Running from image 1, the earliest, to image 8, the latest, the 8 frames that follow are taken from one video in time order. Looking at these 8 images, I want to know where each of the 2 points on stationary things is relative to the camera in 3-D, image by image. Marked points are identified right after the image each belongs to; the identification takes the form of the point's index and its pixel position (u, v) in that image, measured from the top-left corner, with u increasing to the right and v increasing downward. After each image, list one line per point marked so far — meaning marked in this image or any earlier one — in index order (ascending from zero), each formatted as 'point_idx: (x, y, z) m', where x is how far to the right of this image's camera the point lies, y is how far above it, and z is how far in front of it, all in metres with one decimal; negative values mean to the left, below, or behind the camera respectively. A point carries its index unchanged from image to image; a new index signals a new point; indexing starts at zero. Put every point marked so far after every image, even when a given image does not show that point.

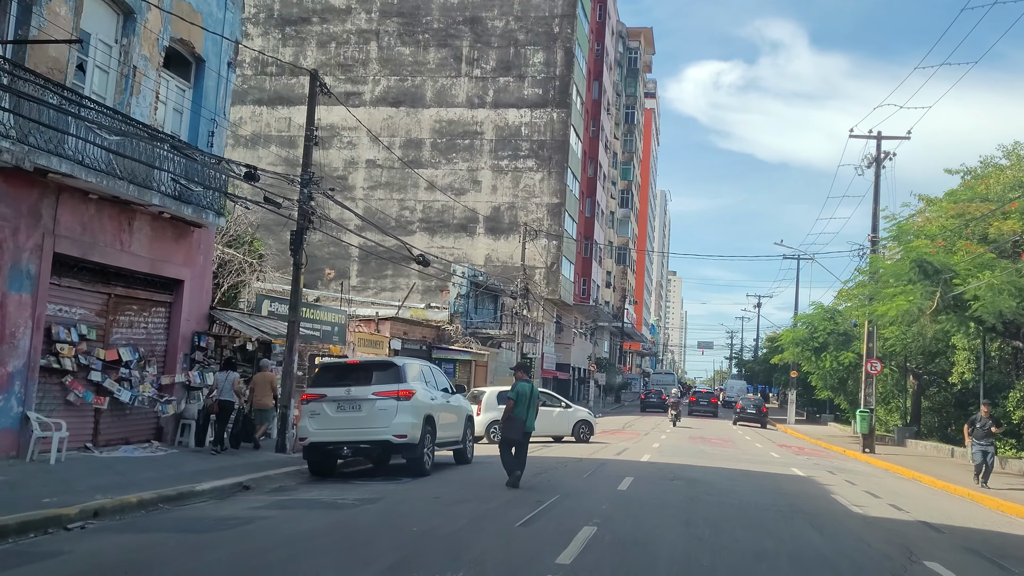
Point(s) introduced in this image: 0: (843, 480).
0: (+5.6, -3.3, +16.9) m
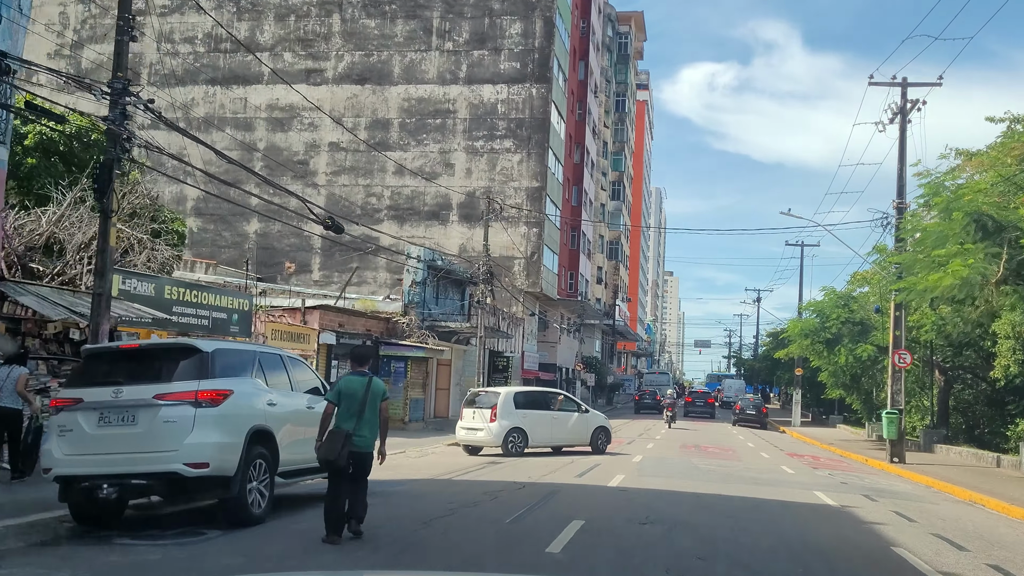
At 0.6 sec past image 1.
0: (+4.5, -2.7, +11.9) m
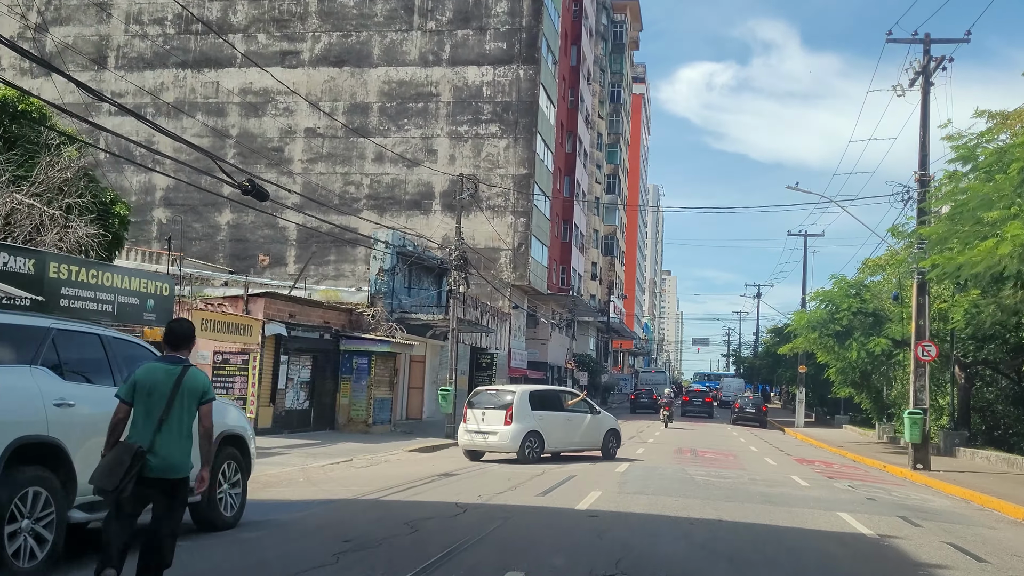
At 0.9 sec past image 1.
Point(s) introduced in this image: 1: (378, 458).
0: (+3.9, -2.3, +9.0) m
1: (-2.5, -3.2, +18.7) m
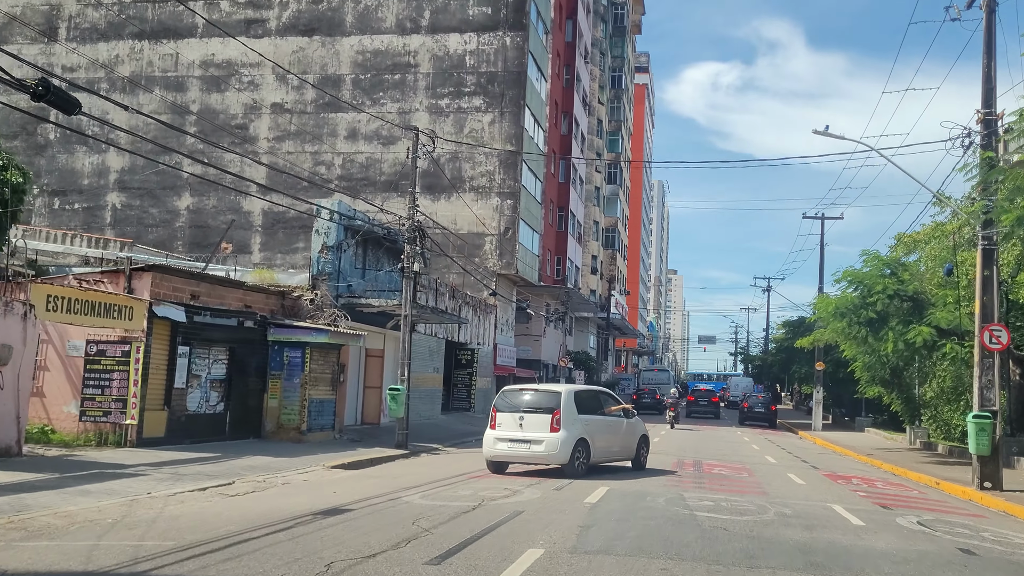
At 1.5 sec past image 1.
0: (+3.1, -1.8, +4.3) m
1: (-3.3, -2.7, +14.1) m
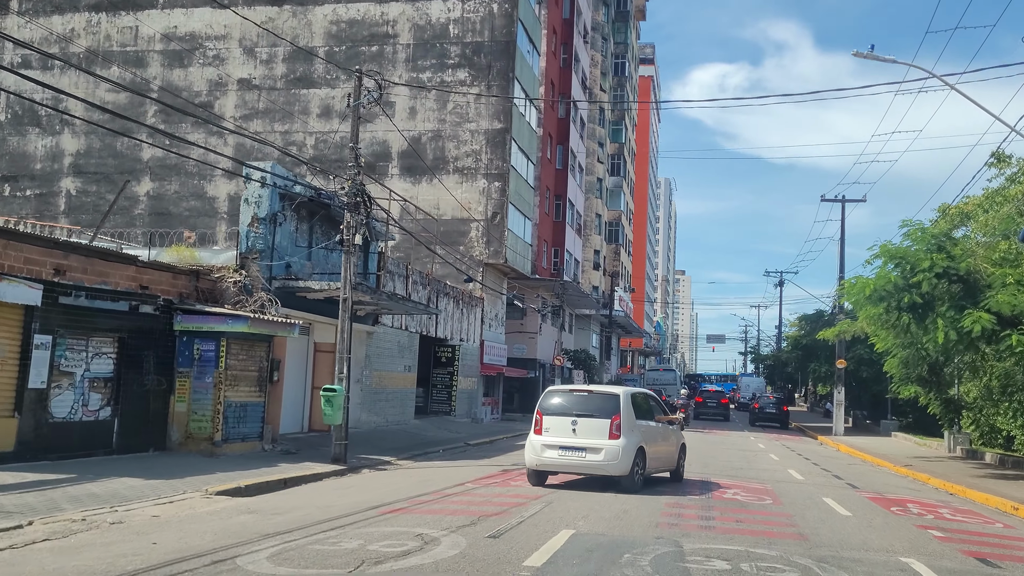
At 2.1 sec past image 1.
0: (+2.3, -1.3, +0.2) m
1: (-4.0, -2.3, +10.0) m
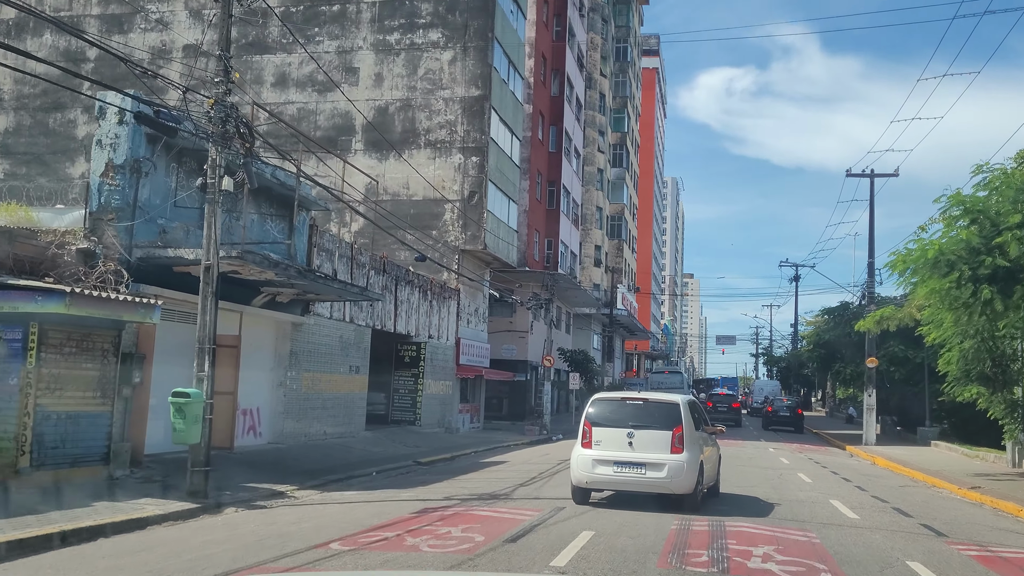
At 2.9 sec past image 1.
0: (+1.3, -0.7, -4.9) m
1: (-4.9, -1.8, +4.9) m
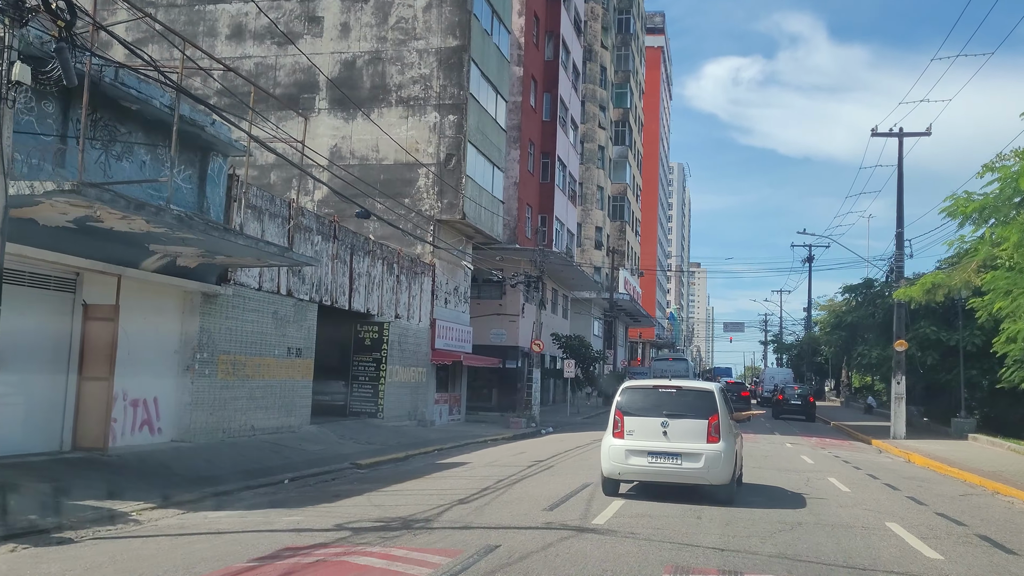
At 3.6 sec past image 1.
0: (+0.5, -0.3, -8.9) m
1: (-5.6, -1.3, +1.0) m
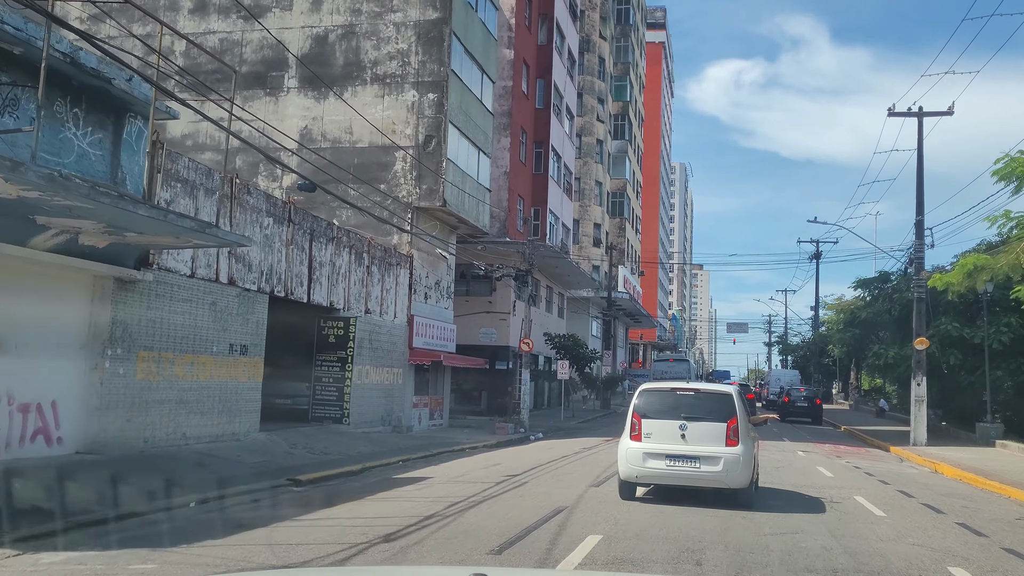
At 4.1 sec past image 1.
0: (0.0, 0.0, -11.4) m
1: (-6.1, -1.0, -1.5) m
